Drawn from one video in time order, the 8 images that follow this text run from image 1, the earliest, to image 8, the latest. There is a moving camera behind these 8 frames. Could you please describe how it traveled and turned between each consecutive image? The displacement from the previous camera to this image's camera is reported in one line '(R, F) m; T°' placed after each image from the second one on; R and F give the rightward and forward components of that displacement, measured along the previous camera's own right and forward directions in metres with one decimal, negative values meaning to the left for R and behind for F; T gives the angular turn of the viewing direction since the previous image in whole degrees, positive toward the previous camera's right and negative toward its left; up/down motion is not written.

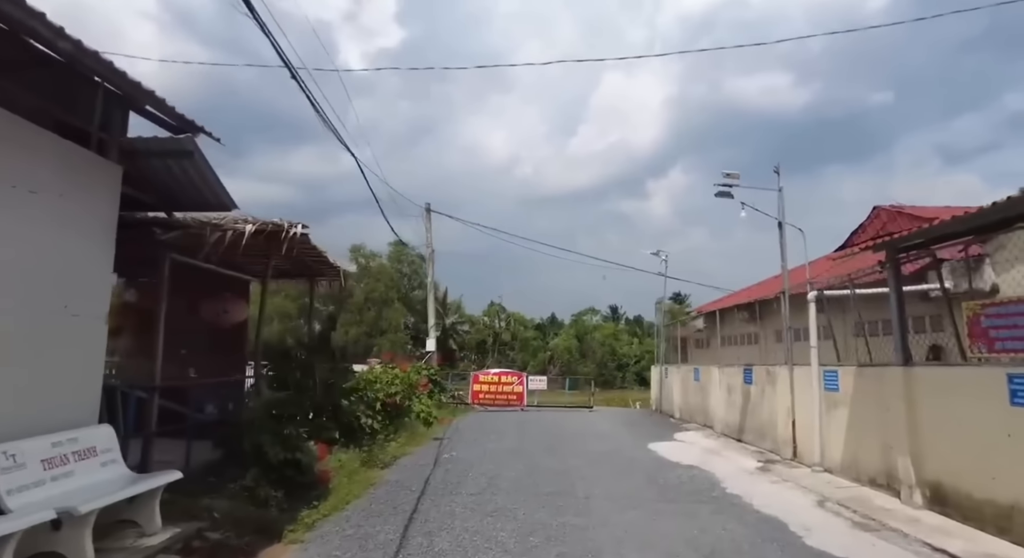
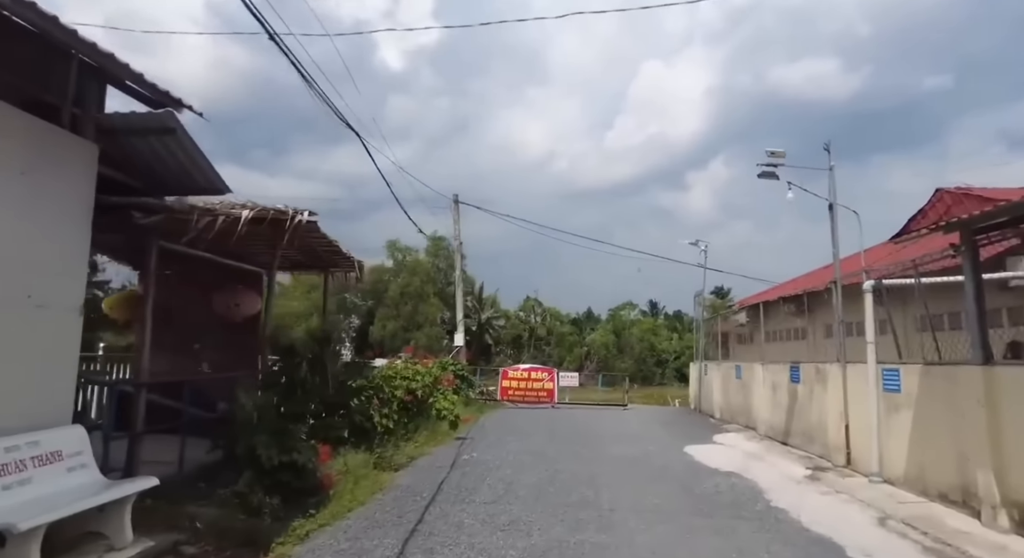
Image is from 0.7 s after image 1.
(+0.2, +0.7) m; -3°
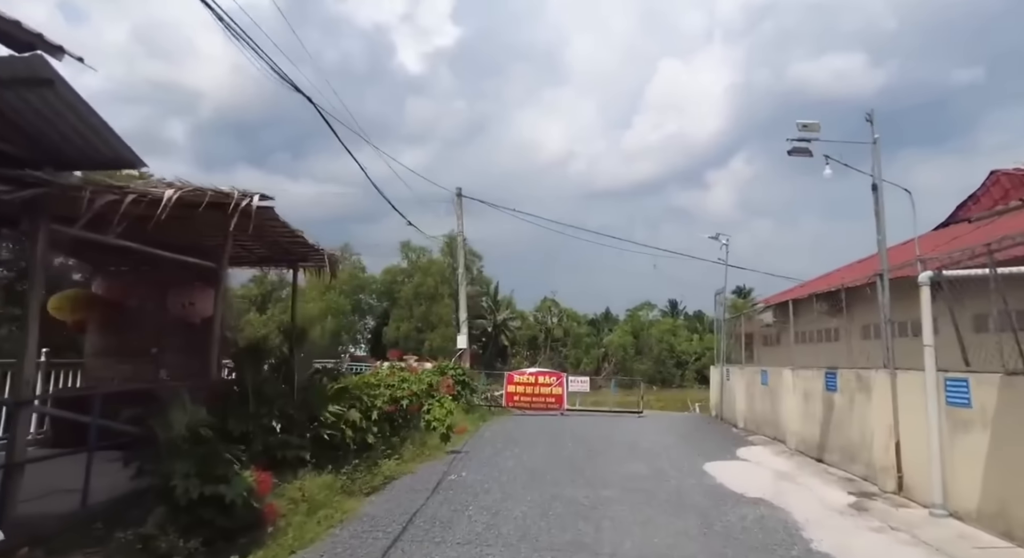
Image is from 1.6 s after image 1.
(+0.4, +1.3) m; -2°
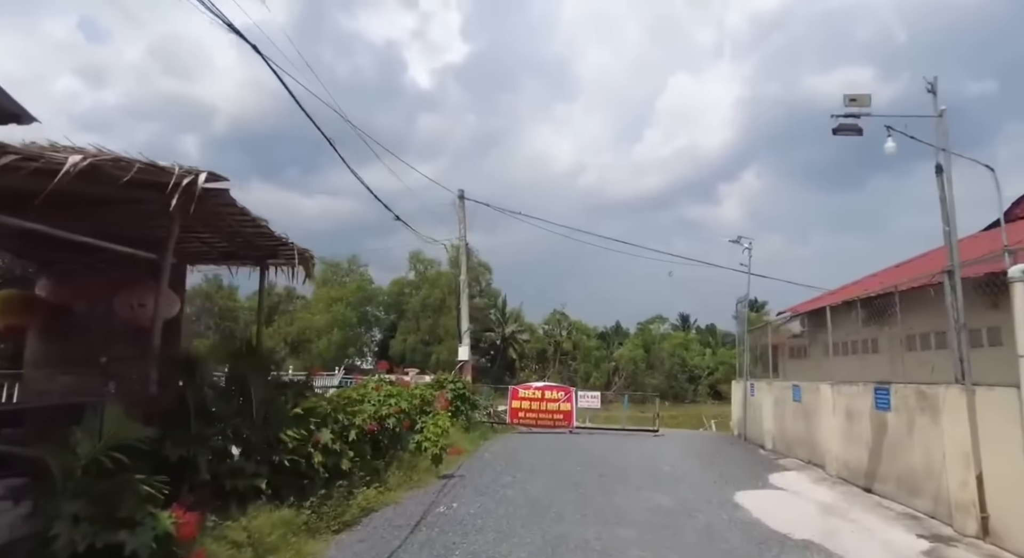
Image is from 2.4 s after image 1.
(+0.1, +1.3) m; -1°
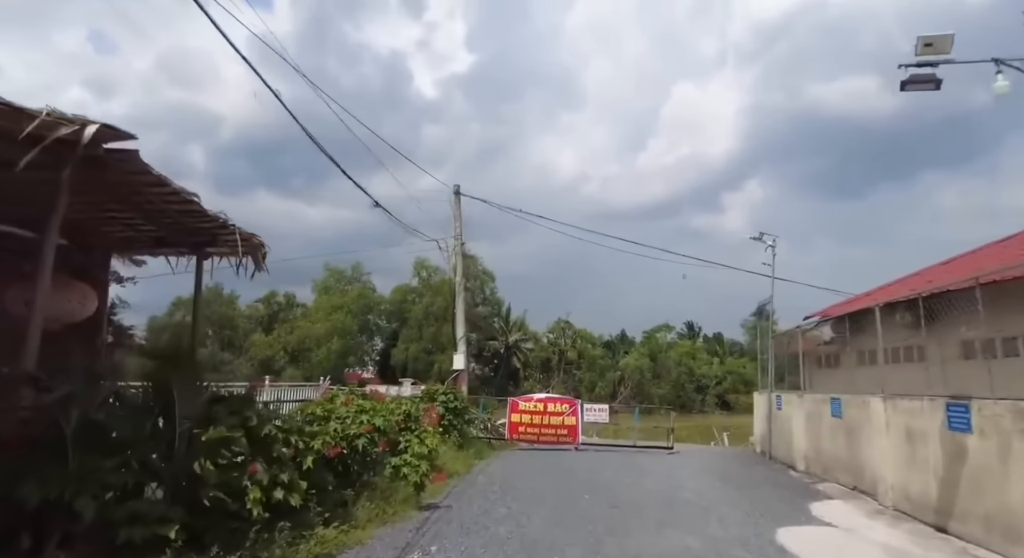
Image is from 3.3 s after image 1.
(+0.1, +1.6) m; 0°
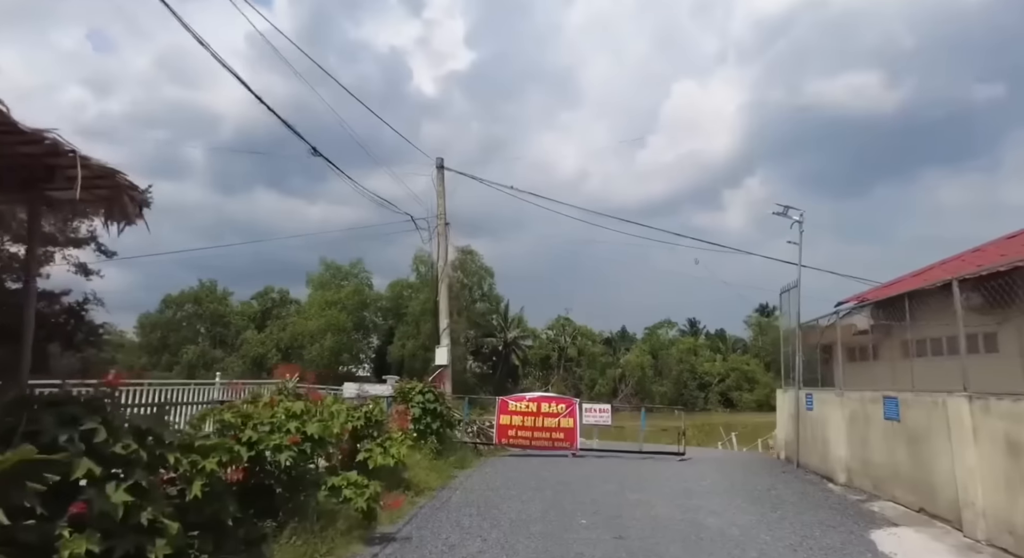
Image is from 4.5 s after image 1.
(+0.3, +2.0) m; 0°
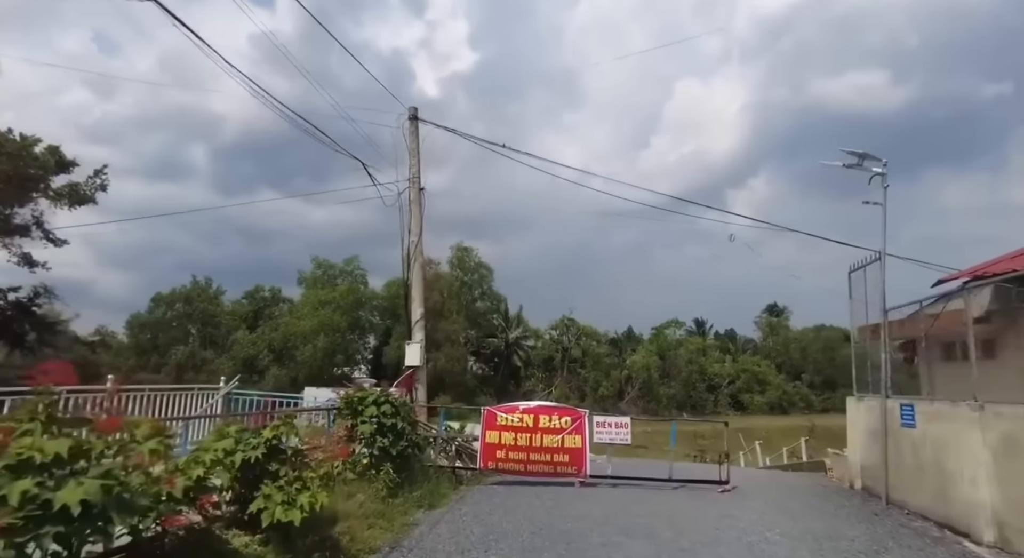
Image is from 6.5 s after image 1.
(+0.2, +3.4) m; 0°
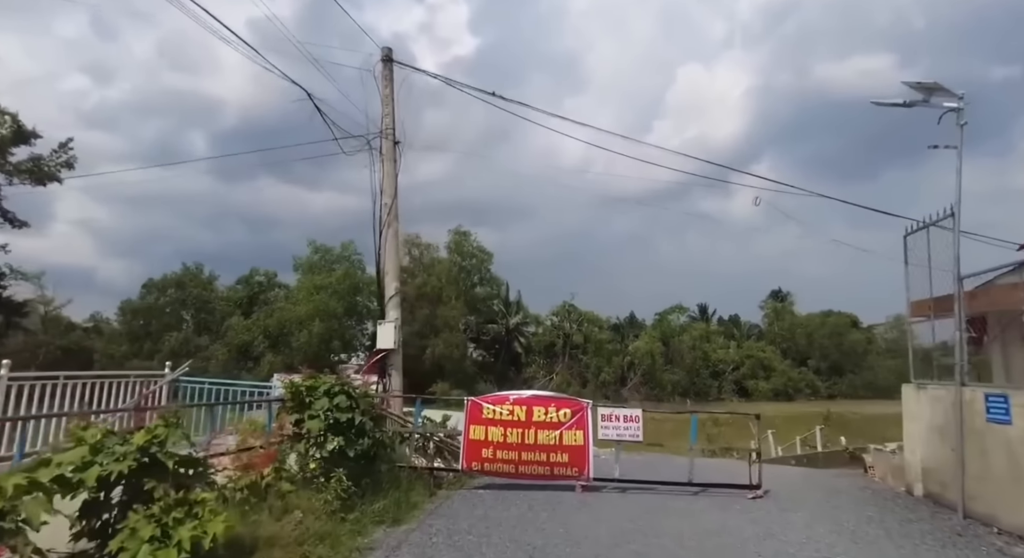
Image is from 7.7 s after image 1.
(+0.2, +1.9) m; 0°
